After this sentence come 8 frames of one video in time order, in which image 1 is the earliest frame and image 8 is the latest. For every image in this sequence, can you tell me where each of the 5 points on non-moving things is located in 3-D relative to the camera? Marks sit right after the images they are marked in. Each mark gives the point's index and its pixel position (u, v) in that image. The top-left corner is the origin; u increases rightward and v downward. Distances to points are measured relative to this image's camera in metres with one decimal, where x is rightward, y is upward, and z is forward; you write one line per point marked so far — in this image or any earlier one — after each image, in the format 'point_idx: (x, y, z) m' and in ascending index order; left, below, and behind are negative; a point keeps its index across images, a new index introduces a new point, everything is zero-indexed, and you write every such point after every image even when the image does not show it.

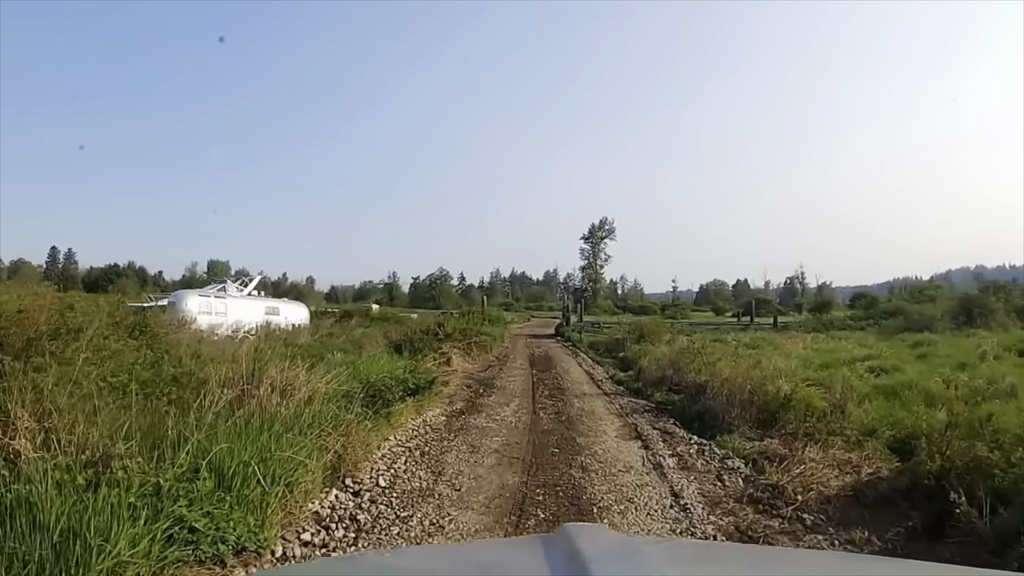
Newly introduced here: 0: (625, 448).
0: (+1.3, -1.9, +8.2) m
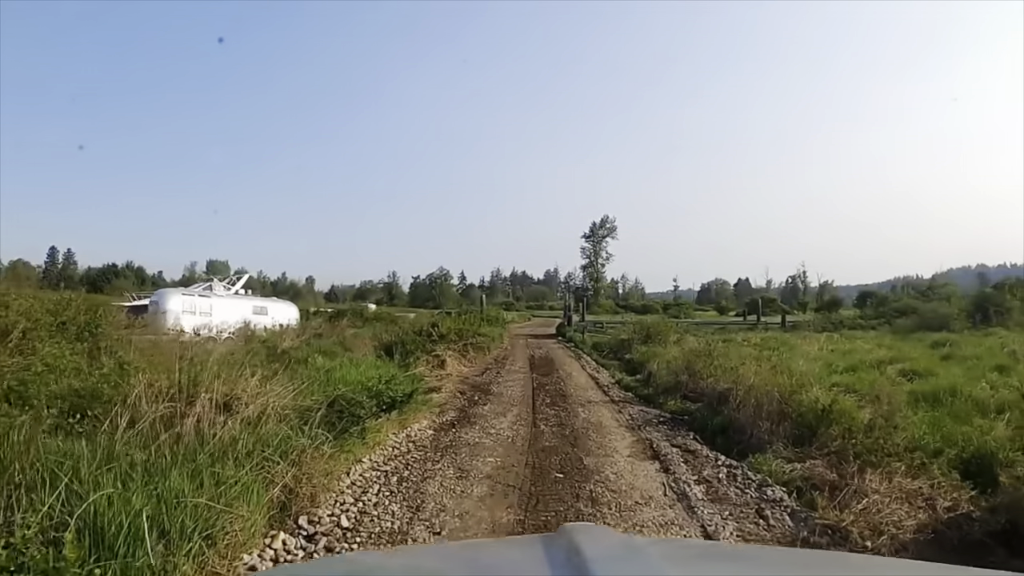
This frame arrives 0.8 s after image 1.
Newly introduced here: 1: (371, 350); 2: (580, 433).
0: (+1.3, -1.9, +6.9) m
1: (-3.5, -1.5, +17.1) m
2: (+0.9, -1.9, +9.0) m
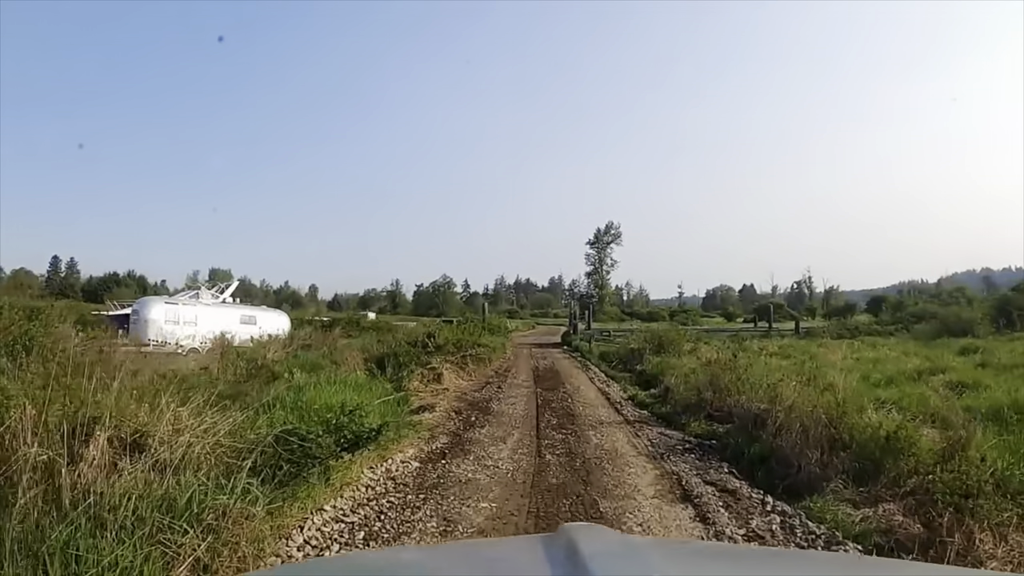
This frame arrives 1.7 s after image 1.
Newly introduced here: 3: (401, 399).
0: (+1.3, -1.9, +5.5) m
1: (-3.5, -1.7, +15.7) m
2: (+0.9, -2.0, +7.6) m
3: (-2.0, -2.1, +11.9) m
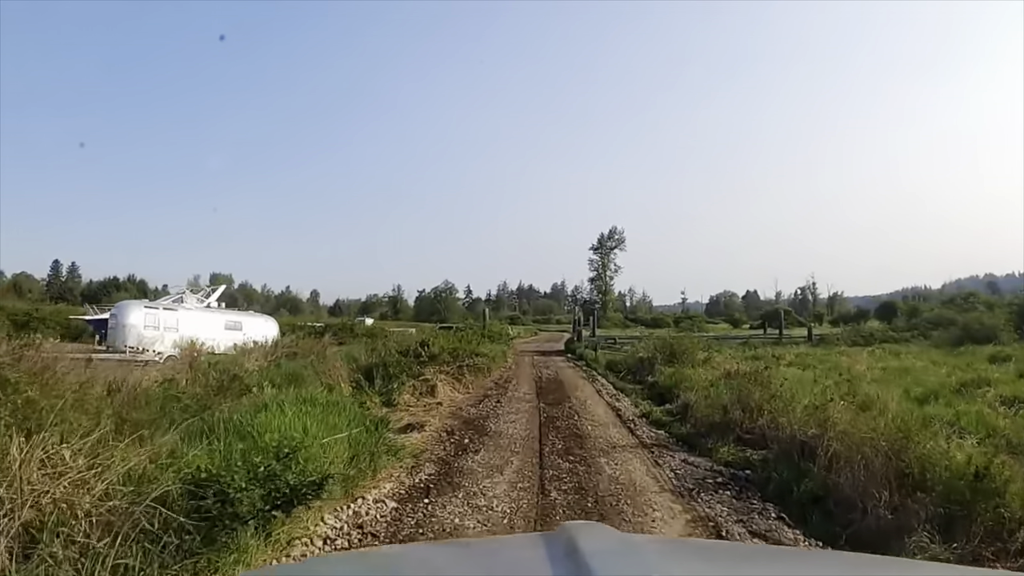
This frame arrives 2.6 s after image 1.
0: (+1.3, -1.9, +4.2) m
1: (-3.5, -1.8, +14.3) m
2: (+0.9, -2.0, +6.3) m
3: (-2.0, -2.2, +10.5) m
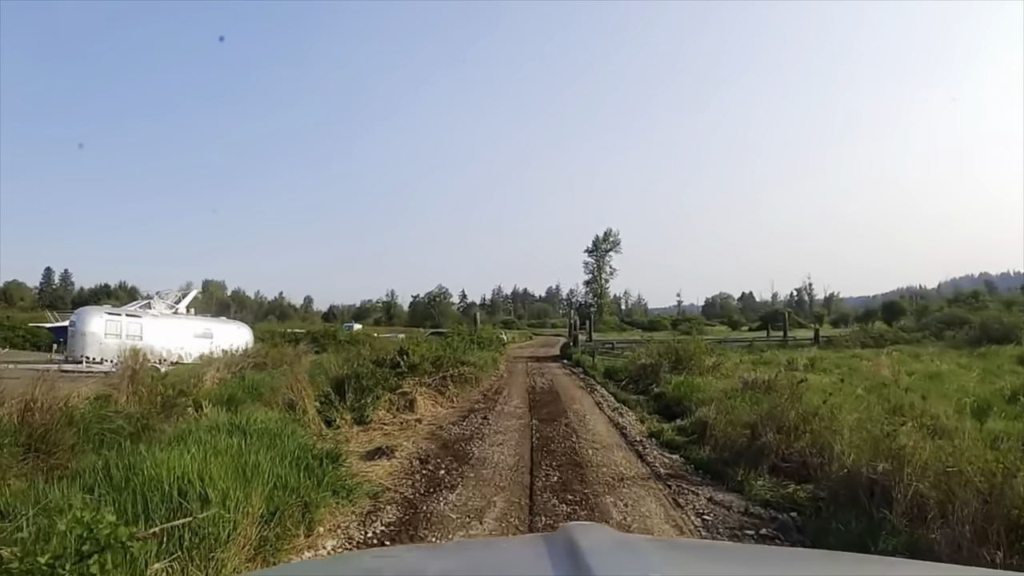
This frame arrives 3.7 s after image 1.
0: (+1.1, -1.8, +2.5) m
1: (-3.7, -1.8, +12.7) m
2: (+0.7, -1.9, +4.6) m
3: (-2.2, -2.2, +8.9) m
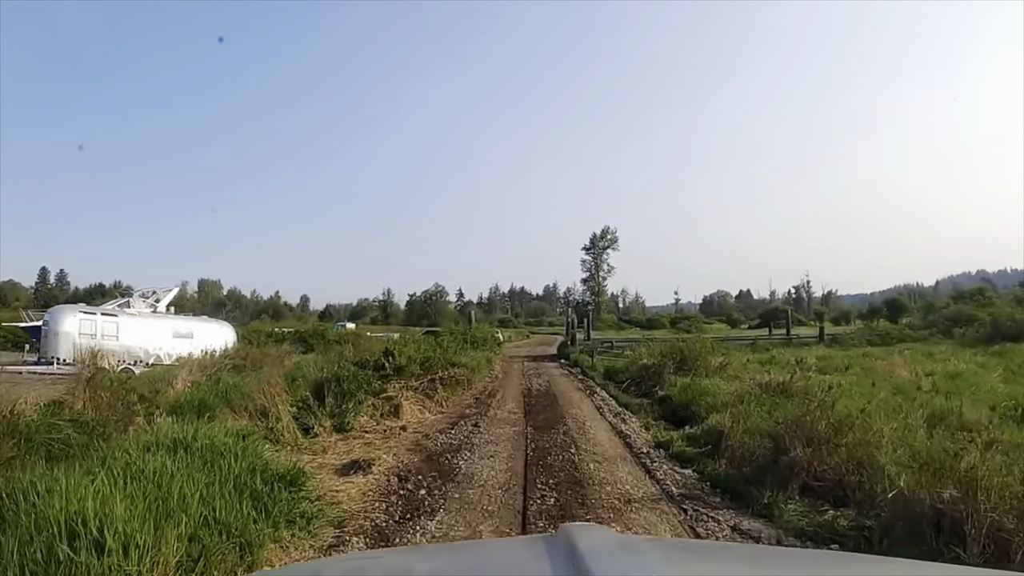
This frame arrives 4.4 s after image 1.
0: (+1.1, -1.8, +1.6) m
1: (-3.8, -1.8, +11.7) m
2: (+0.6, -1.9, +3.7) m
3: (-2.3, -2.1, +7.9) m
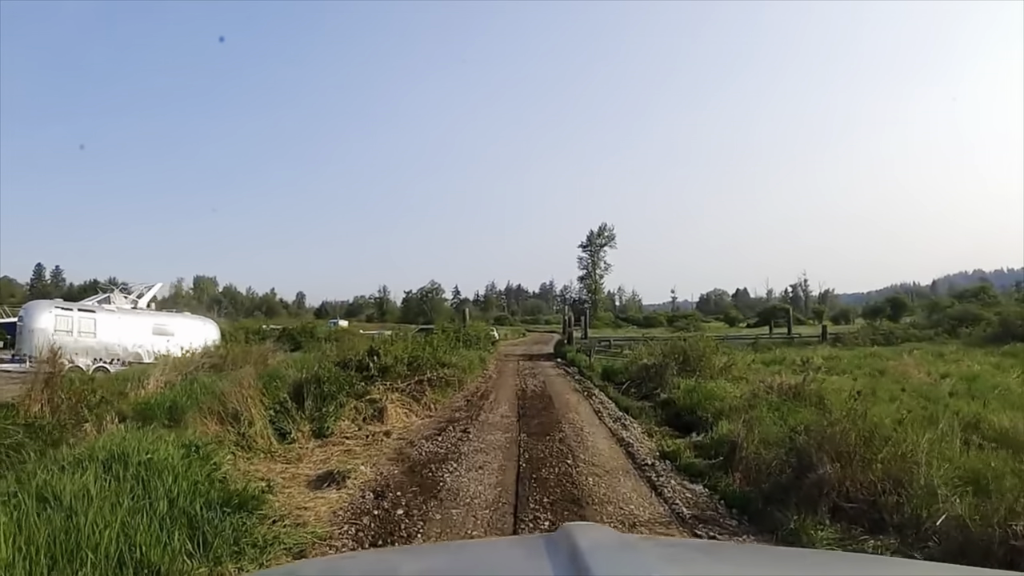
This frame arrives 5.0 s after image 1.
0: (+1.0, -1.7, +0.8) m
1: (-3.9, -1.7, +10.9) m
2: (+0.6, -1.8, +2.9) m
3: (-2.4, -2.0, +7.1) m
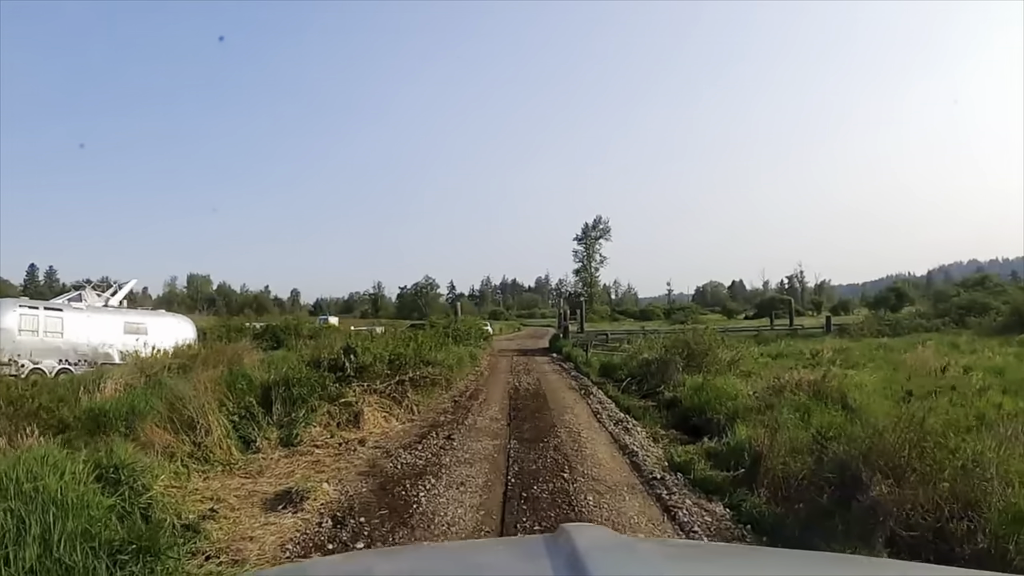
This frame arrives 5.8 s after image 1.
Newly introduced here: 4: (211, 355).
0: (+0.9, -1.6, -0.3) m
1: (-4.1, -1.6, +9.8) m
2: (+0.5, -1.7, +1.8) m
3: (-2.5, -1.9, +6.0) m
4: (-6.7, -1.5, +15.2) m
